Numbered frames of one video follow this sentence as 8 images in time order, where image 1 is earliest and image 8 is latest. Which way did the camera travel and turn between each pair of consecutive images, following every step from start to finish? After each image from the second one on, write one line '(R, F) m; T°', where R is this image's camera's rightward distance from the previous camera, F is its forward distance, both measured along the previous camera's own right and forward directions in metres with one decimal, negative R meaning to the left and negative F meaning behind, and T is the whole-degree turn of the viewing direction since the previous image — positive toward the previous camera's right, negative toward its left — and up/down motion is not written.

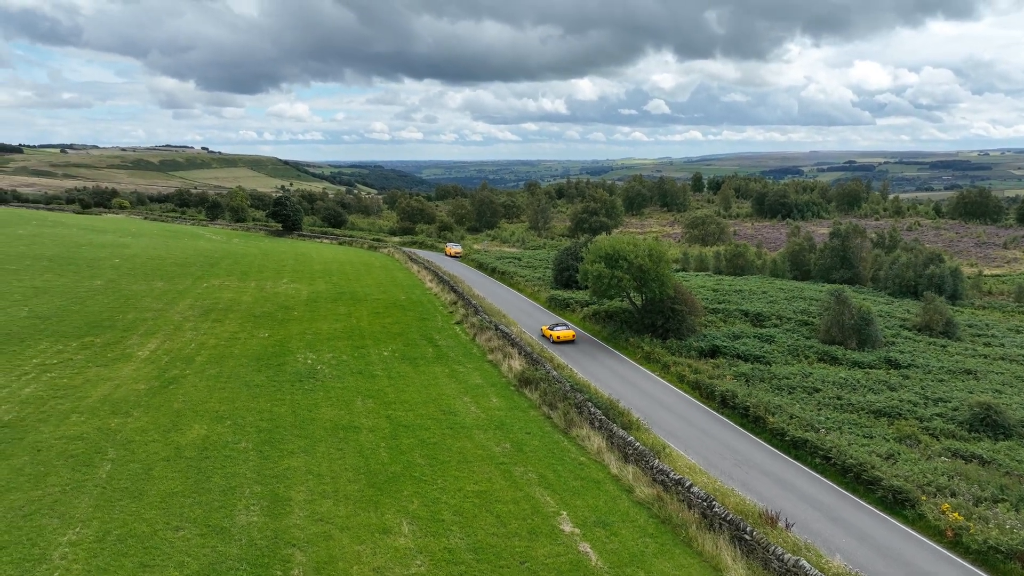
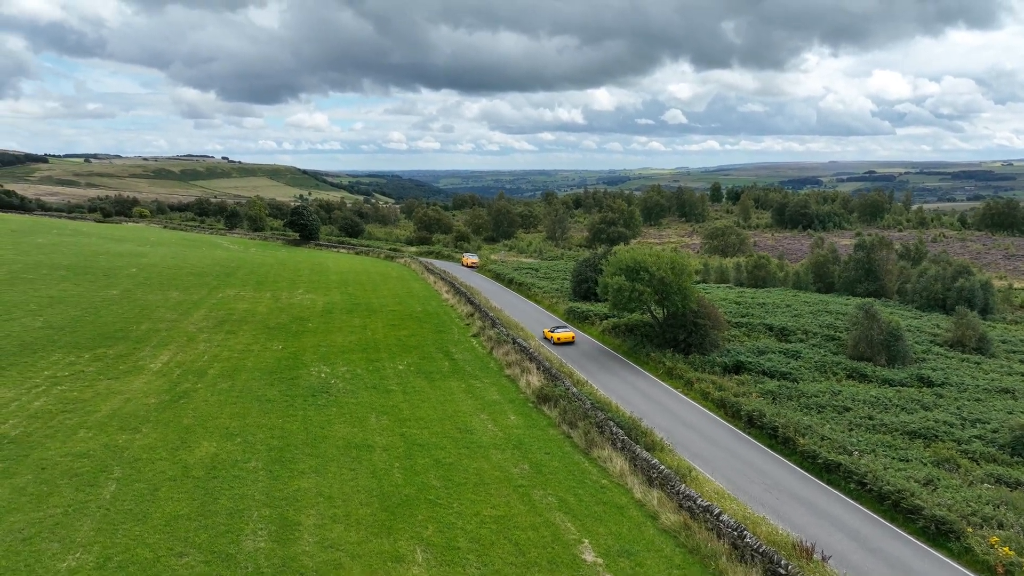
(-0.1, +0.6) m; -1°
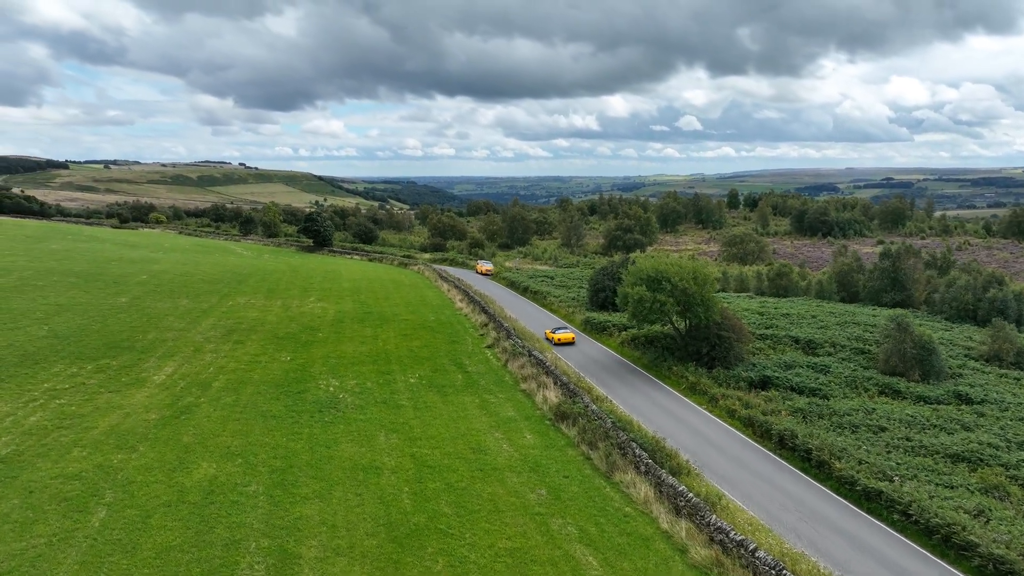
(-0.1, +1.0) m; -1°
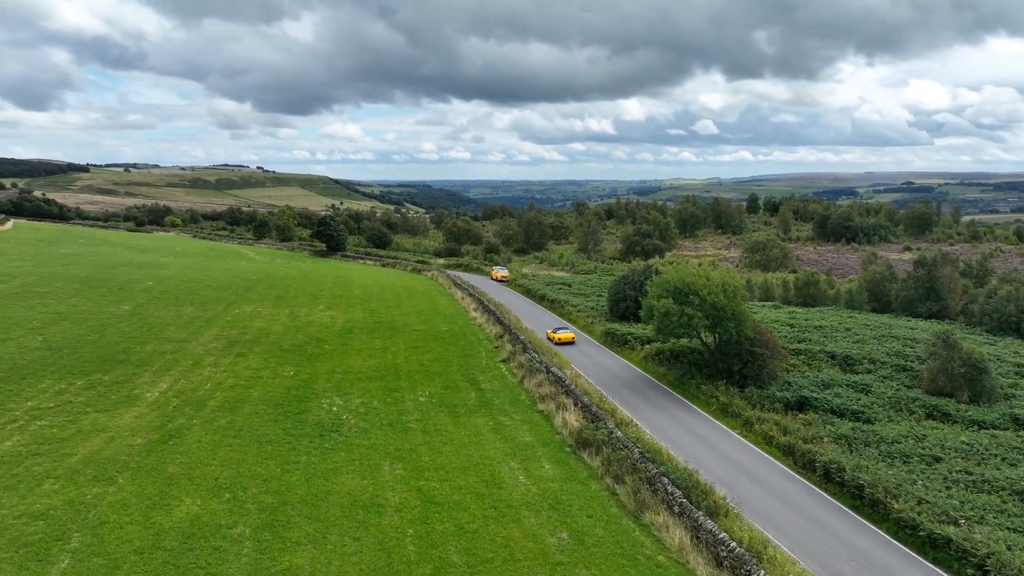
(-0.1, +1.8) m; -1°
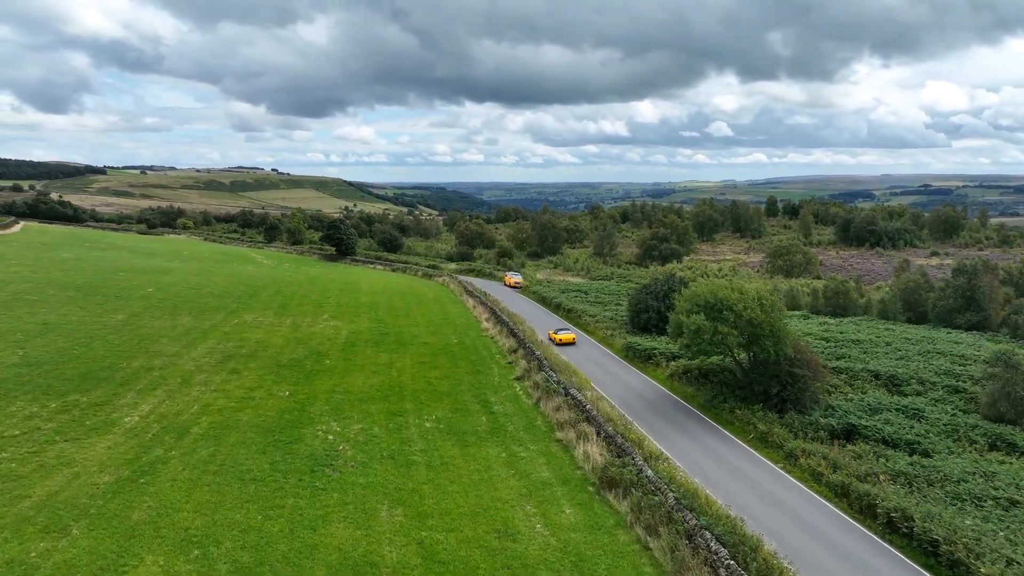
(-0.1, +2.2) m; -1°
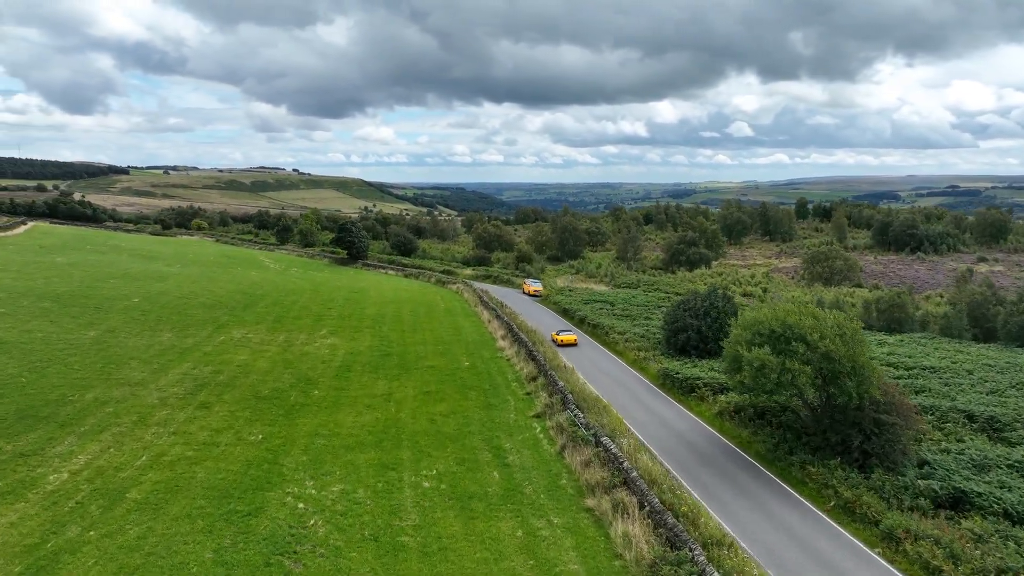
(0.0, +4.3) m; -1°
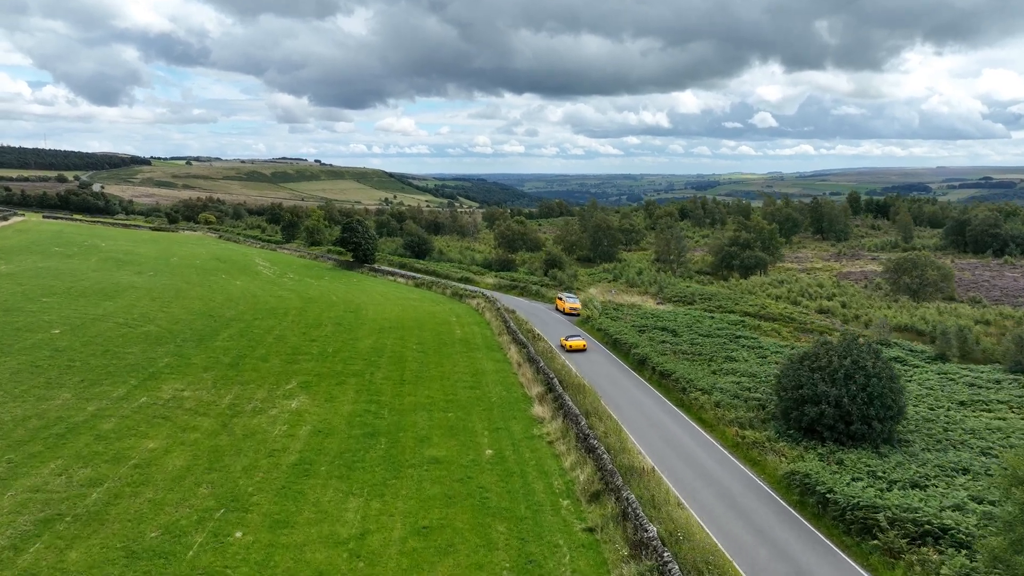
(-0.7, +10.4) m; -2°
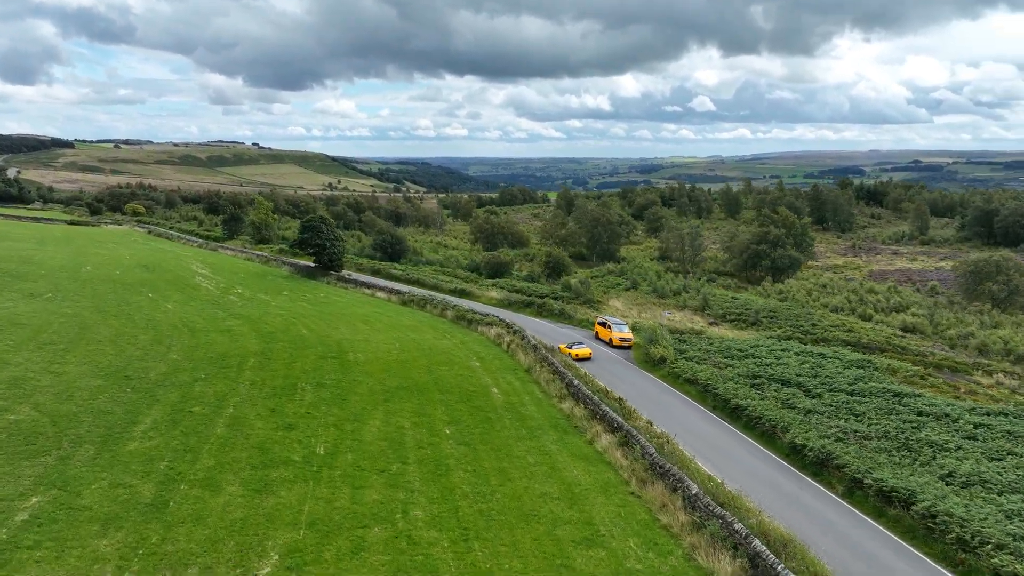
(-4.4, +12.2) m; +4°
